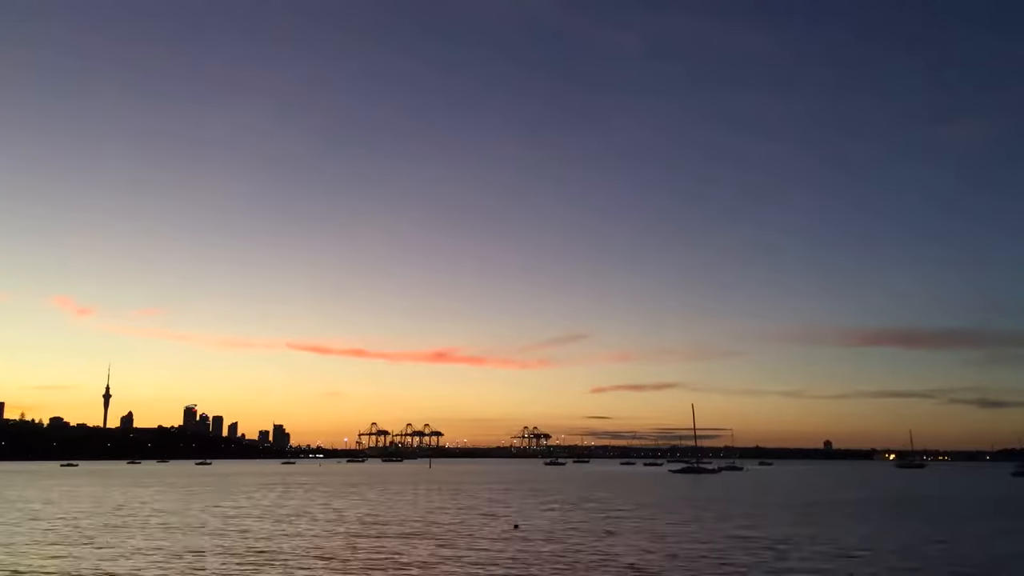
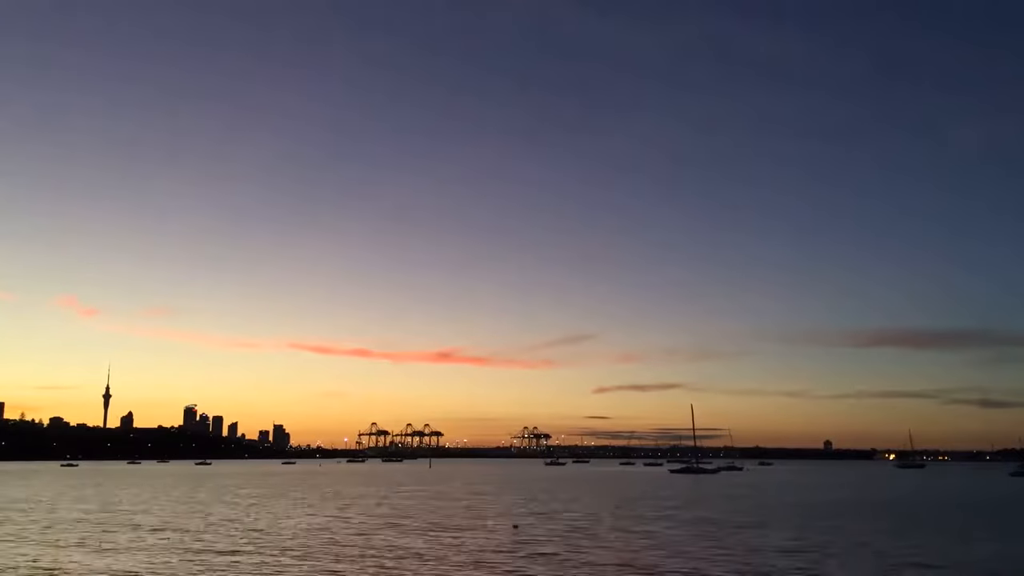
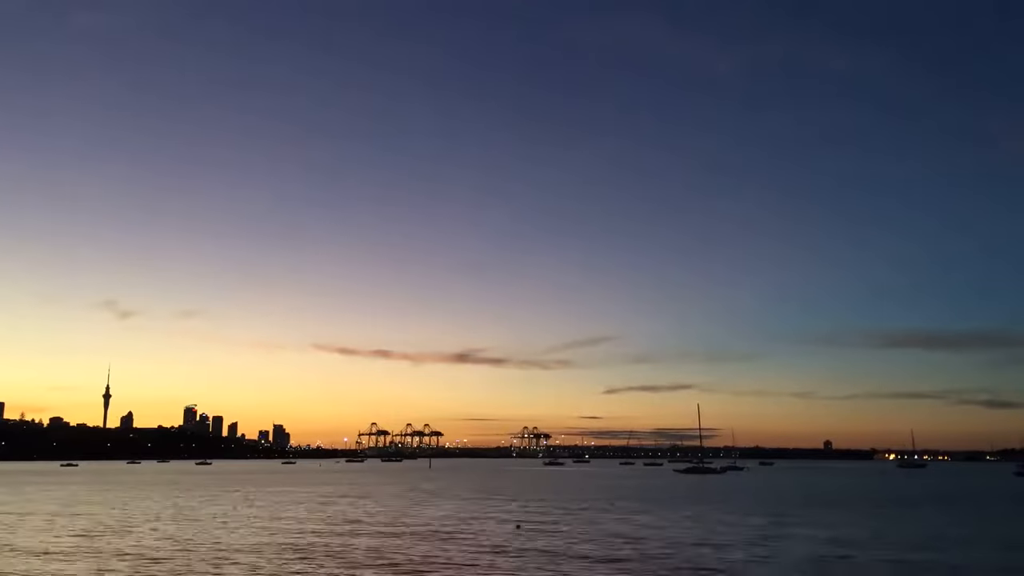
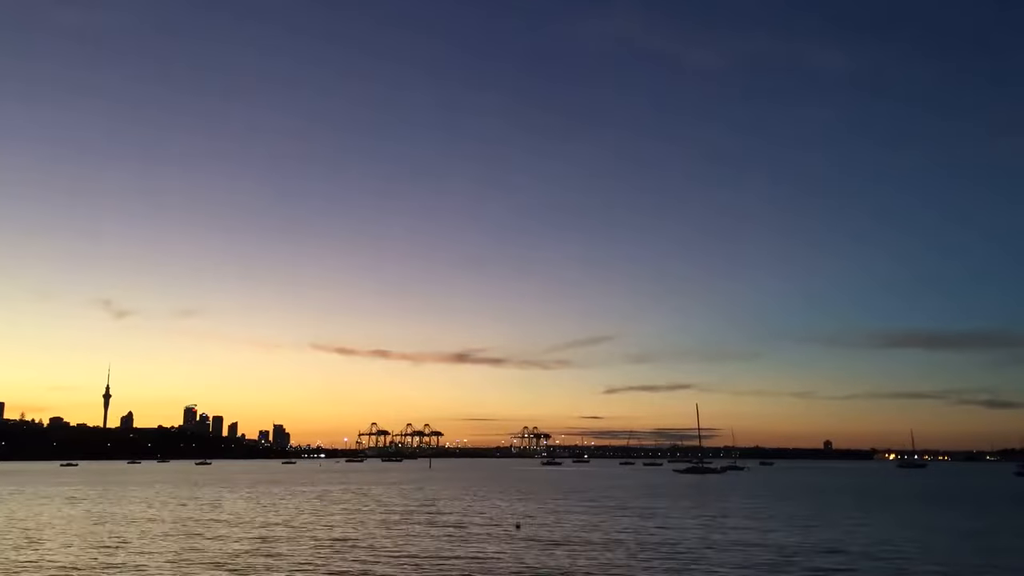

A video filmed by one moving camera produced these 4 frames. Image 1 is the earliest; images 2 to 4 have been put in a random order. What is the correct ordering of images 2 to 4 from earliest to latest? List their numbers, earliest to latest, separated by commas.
2, 4, 3
